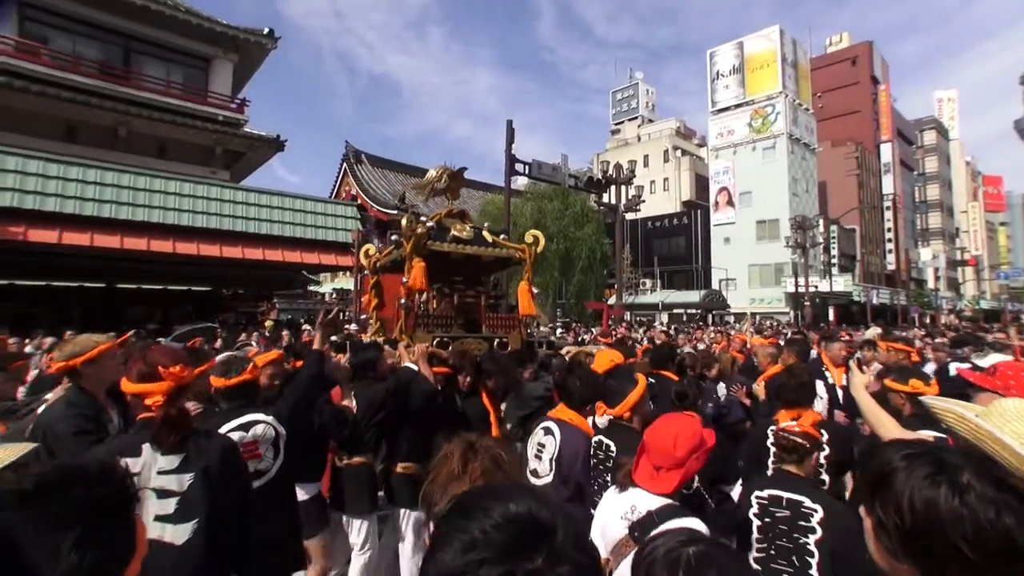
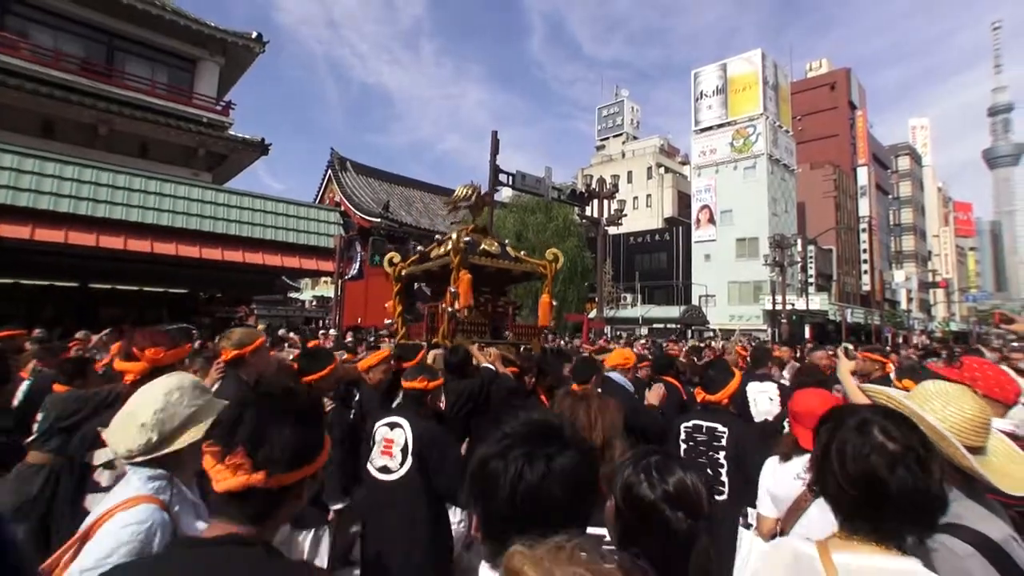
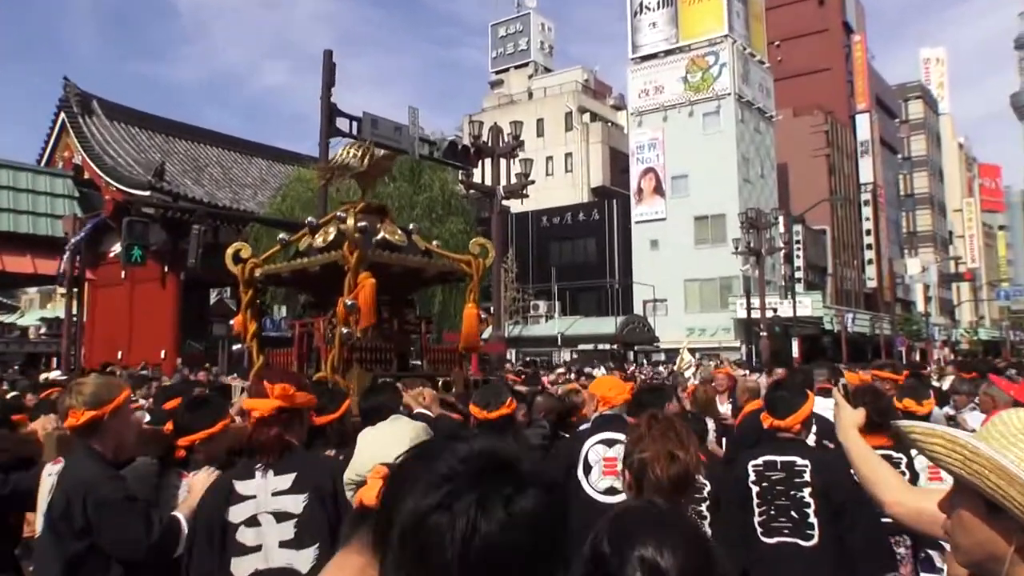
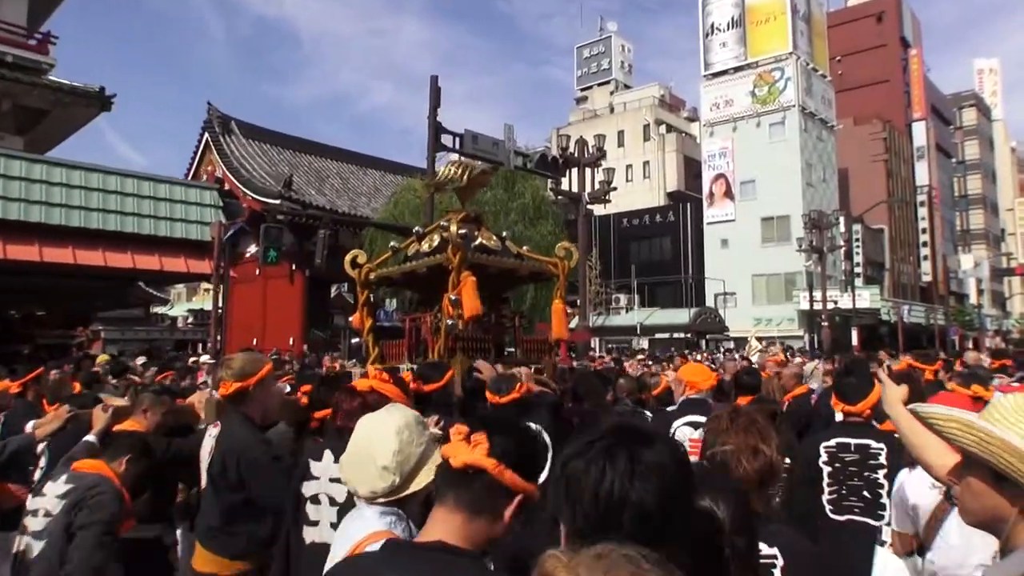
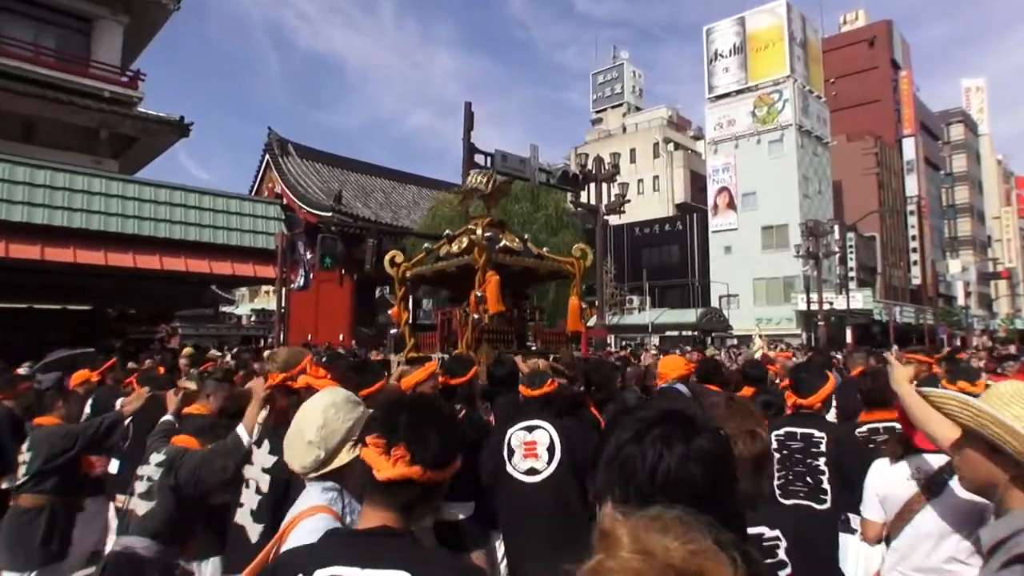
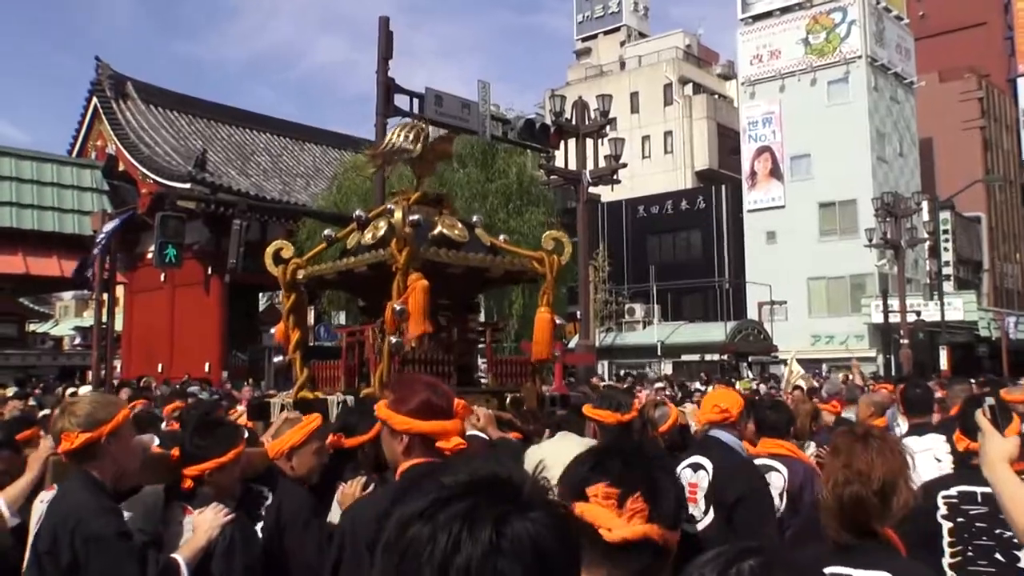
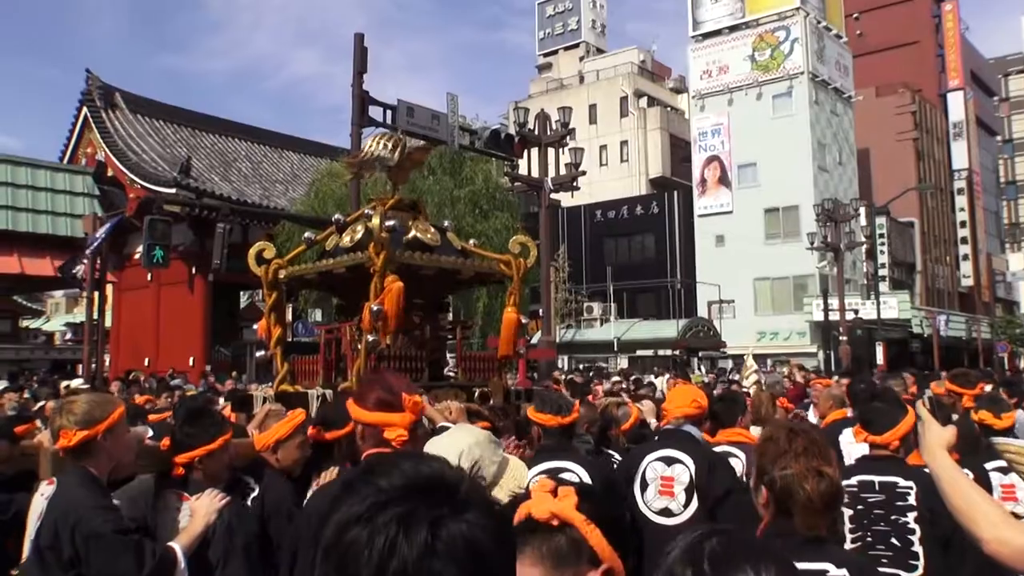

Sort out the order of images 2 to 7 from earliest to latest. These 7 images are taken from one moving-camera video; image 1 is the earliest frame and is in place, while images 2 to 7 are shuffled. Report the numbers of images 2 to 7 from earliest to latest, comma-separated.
2, 5, 4, 3, 7, 6
